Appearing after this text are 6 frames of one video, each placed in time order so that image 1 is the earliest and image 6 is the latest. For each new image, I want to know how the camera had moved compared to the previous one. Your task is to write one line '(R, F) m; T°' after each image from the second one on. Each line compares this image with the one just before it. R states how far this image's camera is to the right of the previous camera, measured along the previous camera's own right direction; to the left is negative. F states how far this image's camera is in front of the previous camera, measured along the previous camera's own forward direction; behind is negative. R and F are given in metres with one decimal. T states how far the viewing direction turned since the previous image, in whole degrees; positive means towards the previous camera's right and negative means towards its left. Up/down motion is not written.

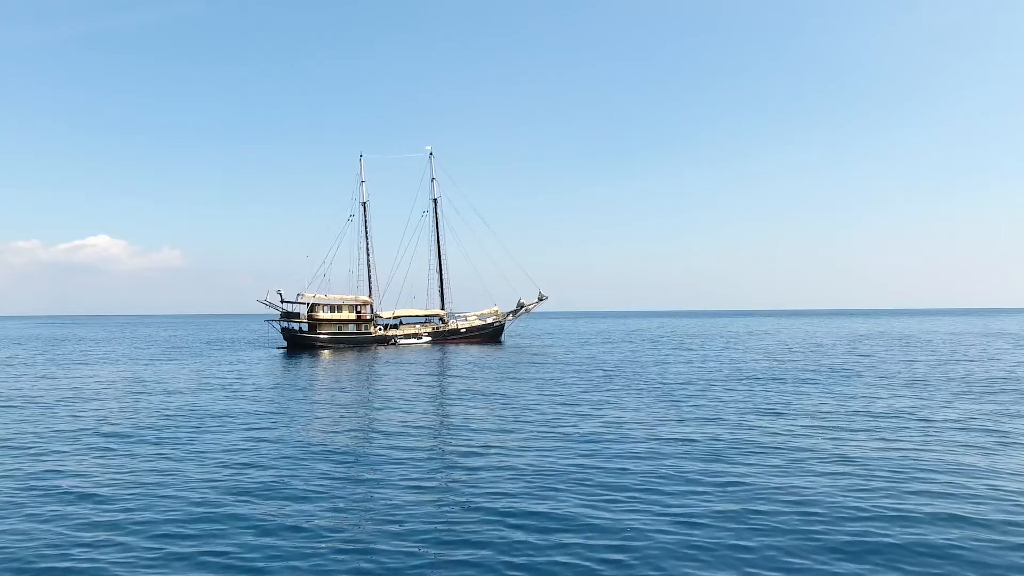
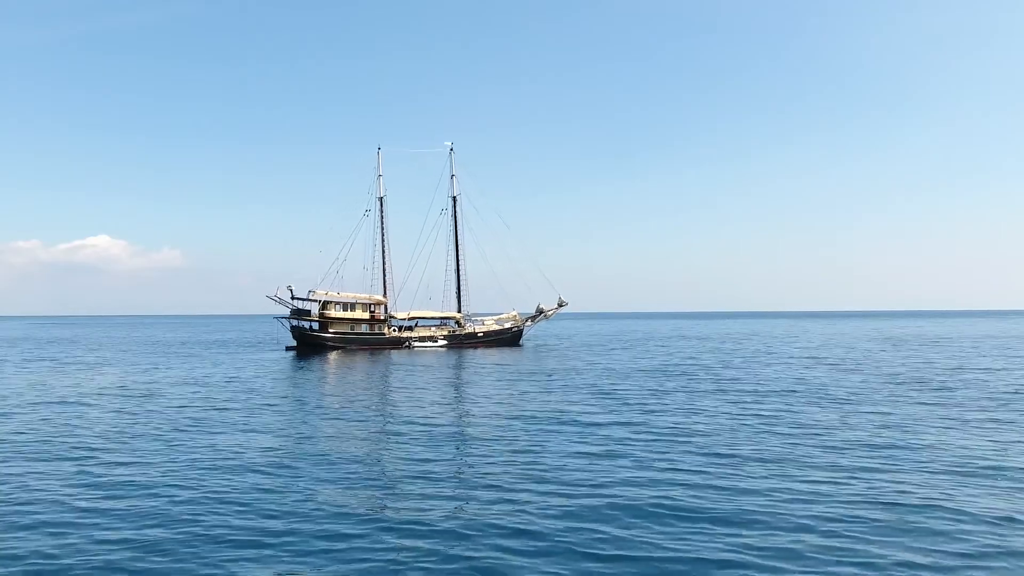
(-1.8, +2.7) m; 0°
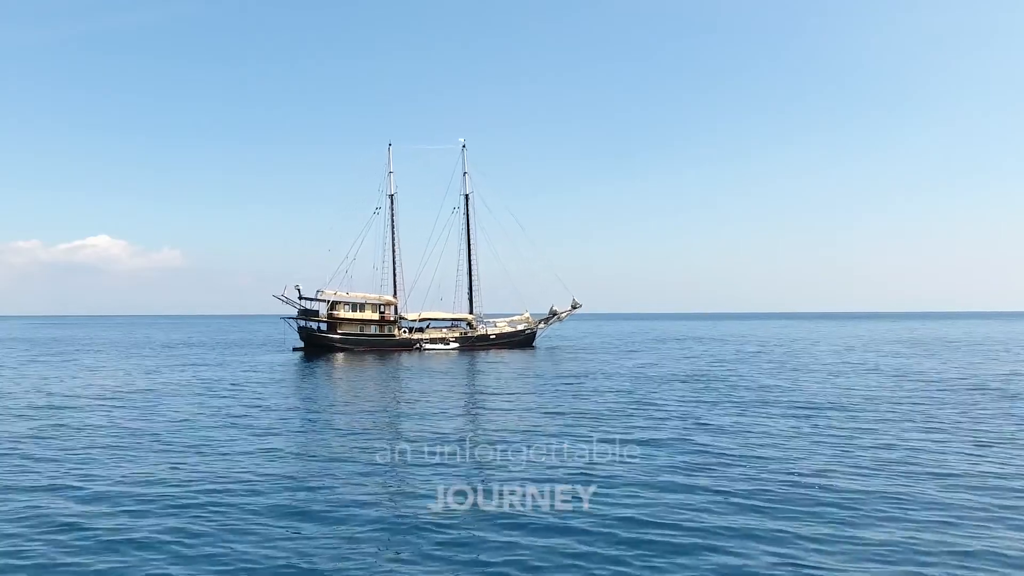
(-1.1, +1.6) m; 0°
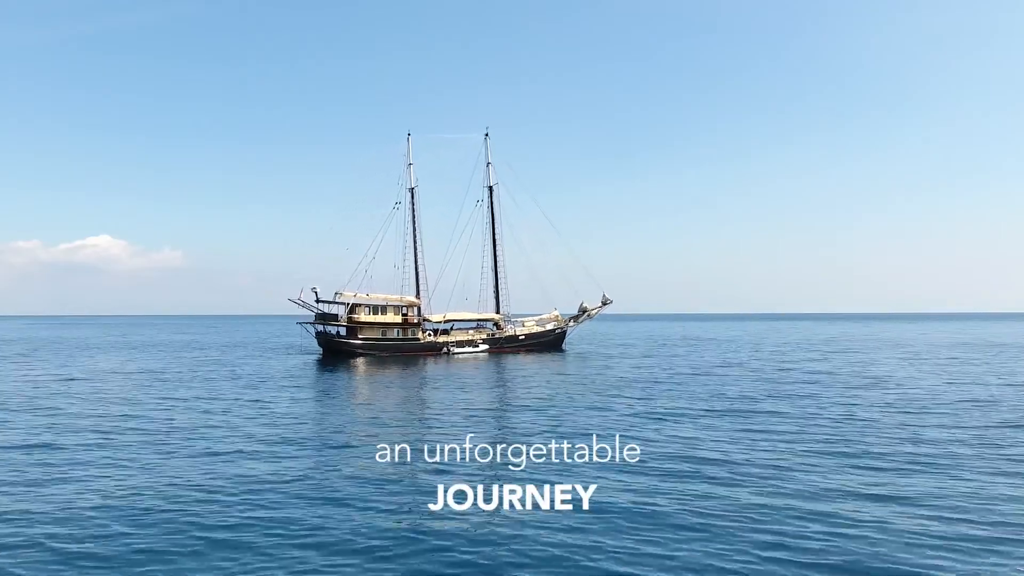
(-2.4, +3.1) m; 0°
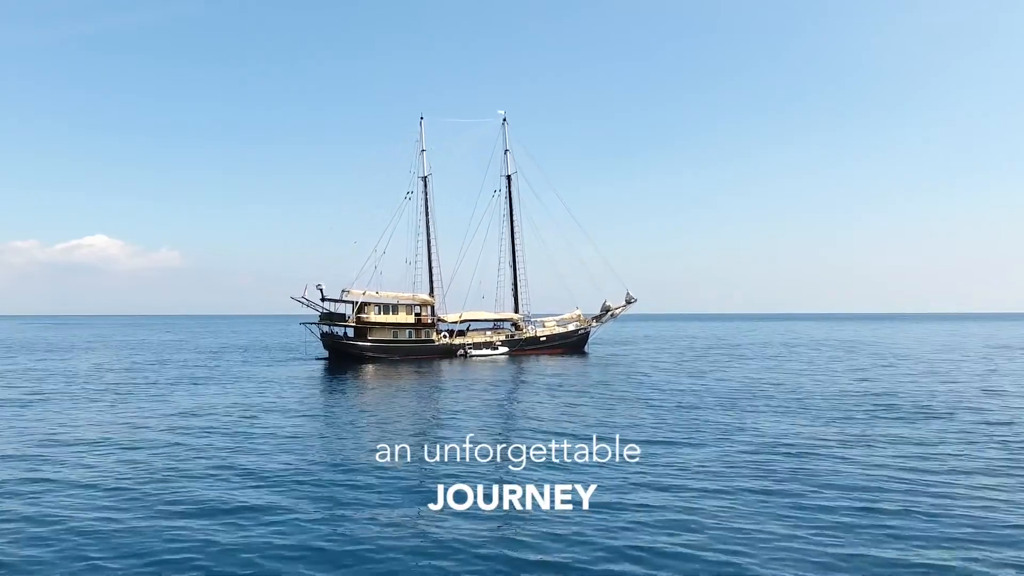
(-1.5, +3.4) m; 0°
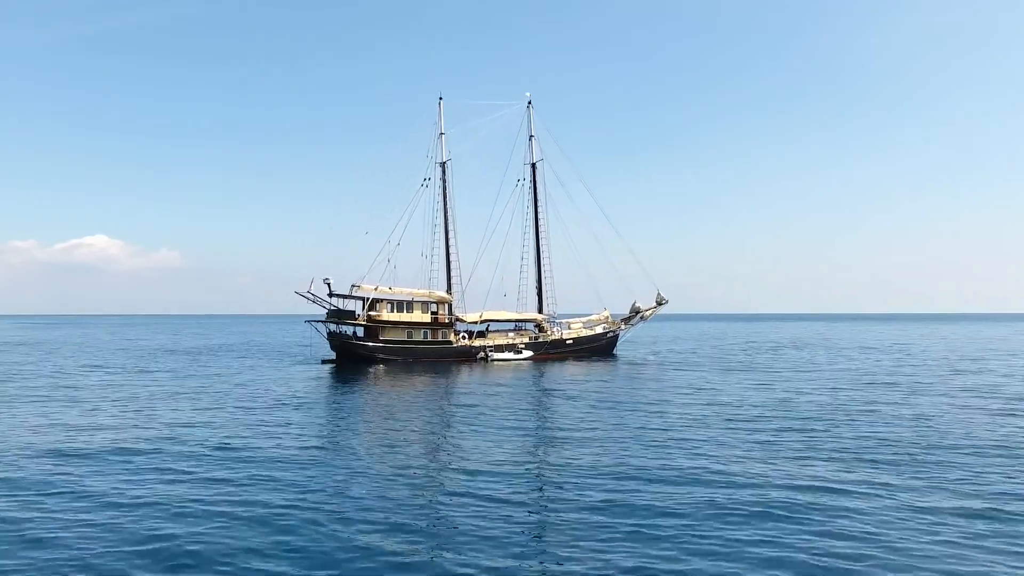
(-1.6, +3.7) m; 0°
